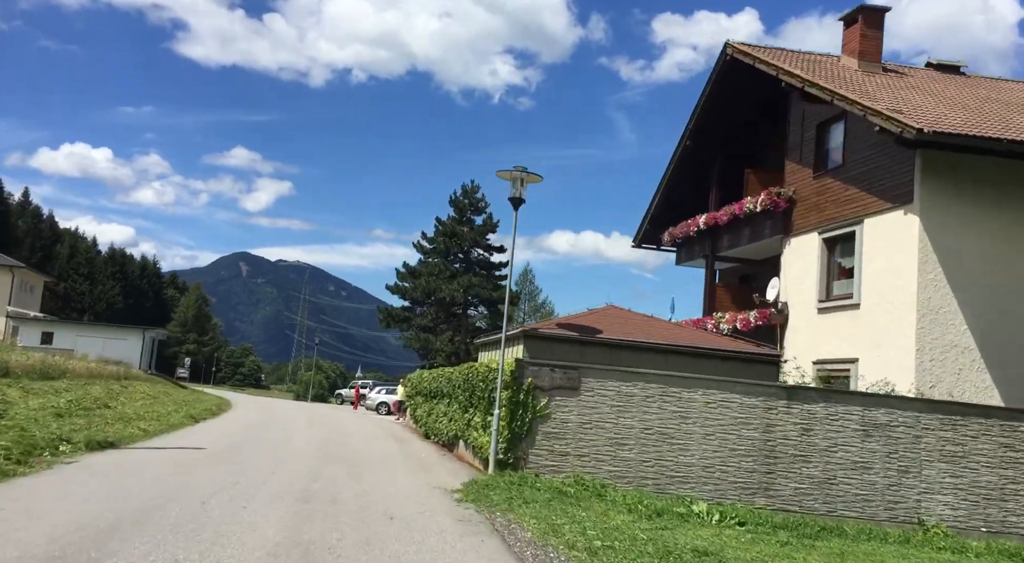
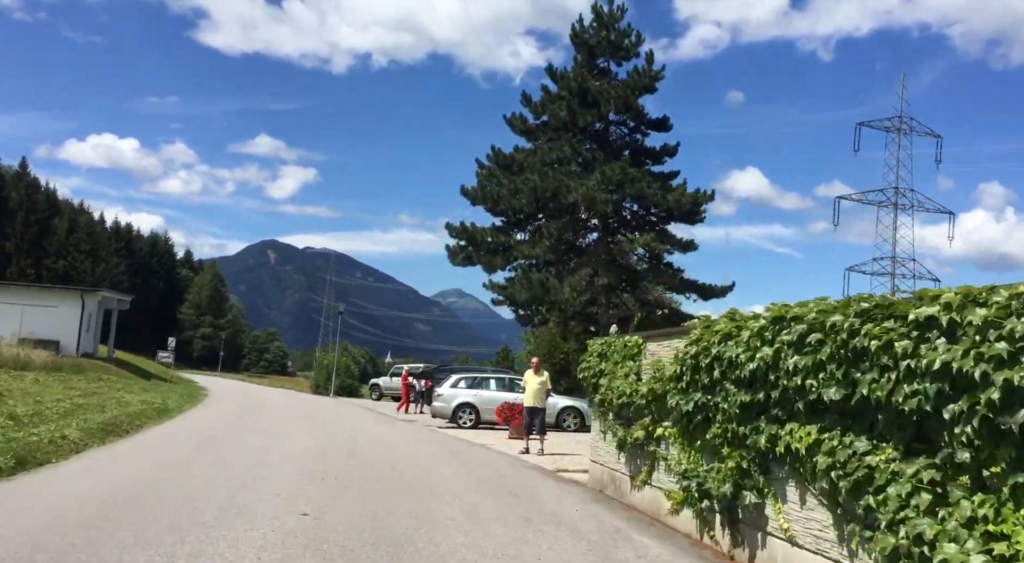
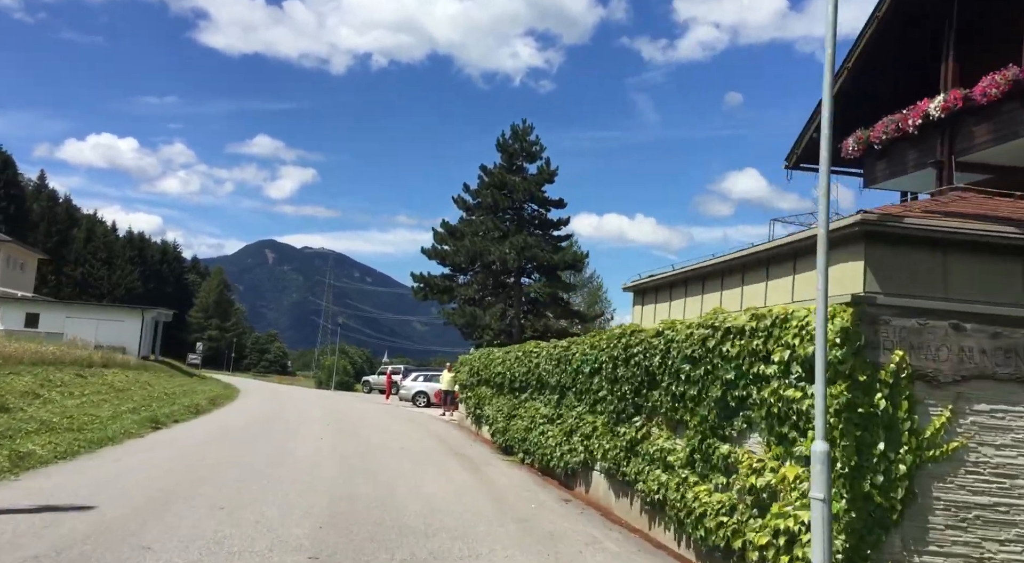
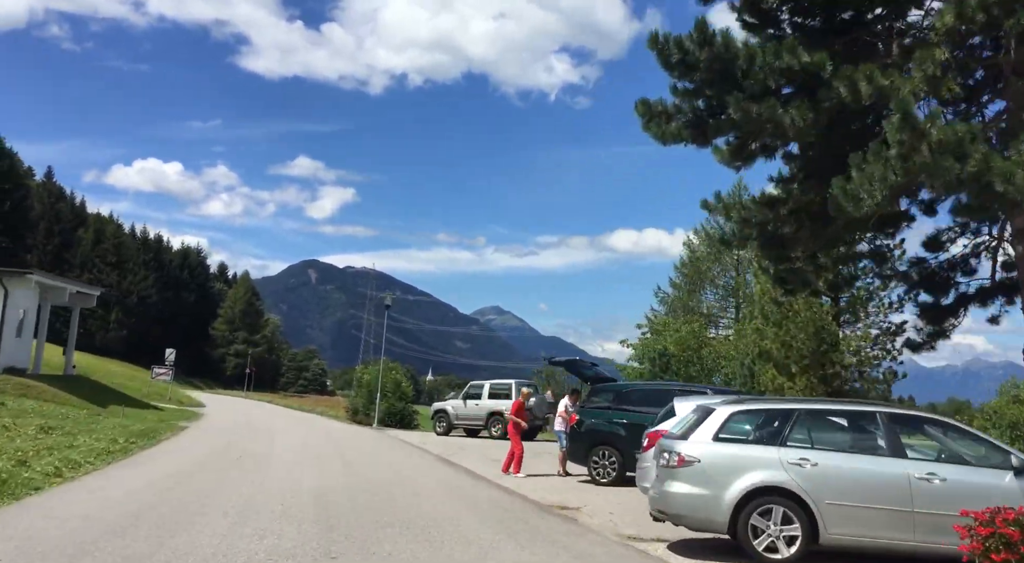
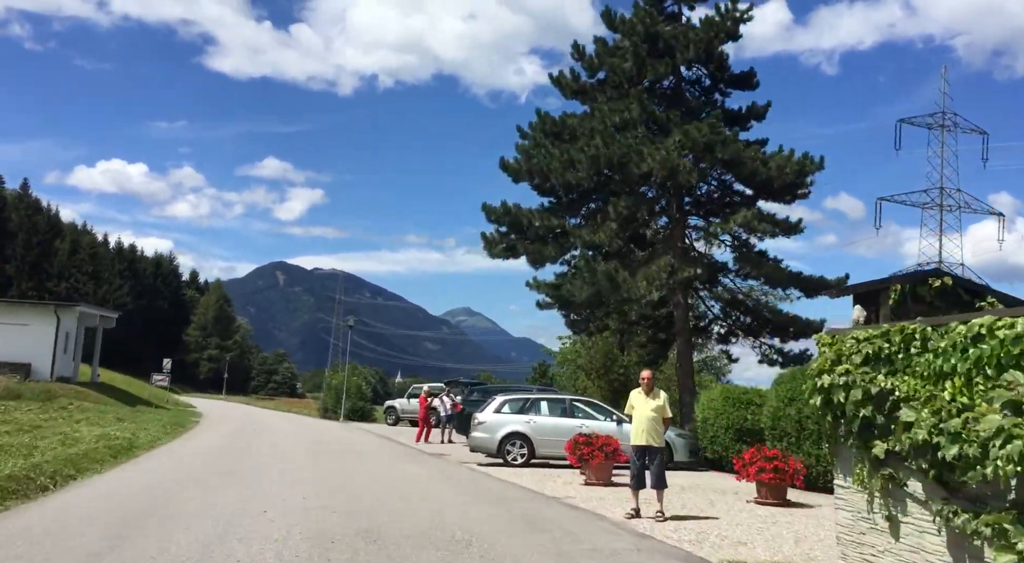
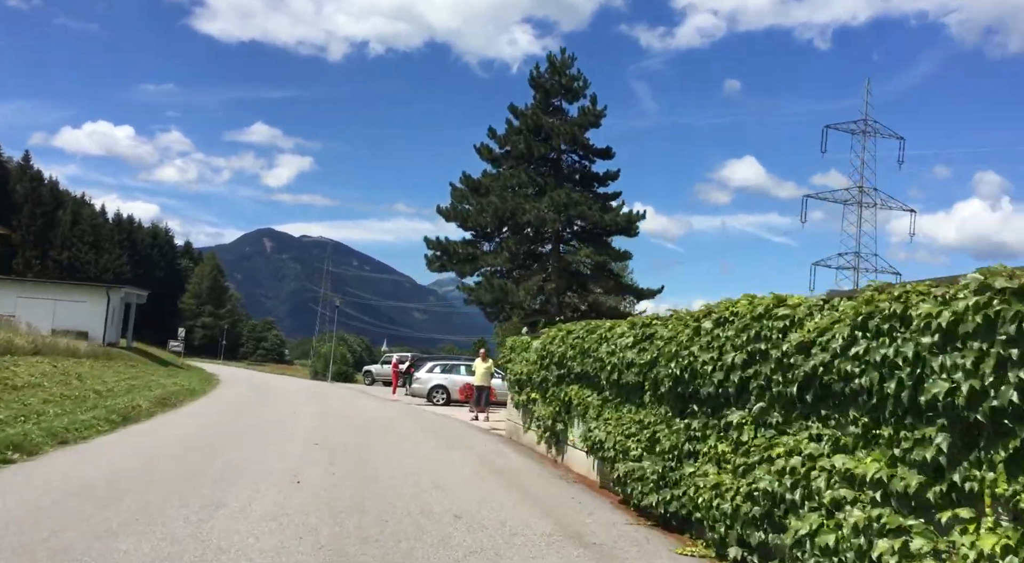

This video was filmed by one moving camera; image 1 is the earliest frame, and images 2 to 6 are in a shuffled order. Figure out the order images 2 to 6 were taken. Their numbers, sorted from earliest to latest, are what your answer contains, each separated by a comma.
3, 6, 2, 5, 4
